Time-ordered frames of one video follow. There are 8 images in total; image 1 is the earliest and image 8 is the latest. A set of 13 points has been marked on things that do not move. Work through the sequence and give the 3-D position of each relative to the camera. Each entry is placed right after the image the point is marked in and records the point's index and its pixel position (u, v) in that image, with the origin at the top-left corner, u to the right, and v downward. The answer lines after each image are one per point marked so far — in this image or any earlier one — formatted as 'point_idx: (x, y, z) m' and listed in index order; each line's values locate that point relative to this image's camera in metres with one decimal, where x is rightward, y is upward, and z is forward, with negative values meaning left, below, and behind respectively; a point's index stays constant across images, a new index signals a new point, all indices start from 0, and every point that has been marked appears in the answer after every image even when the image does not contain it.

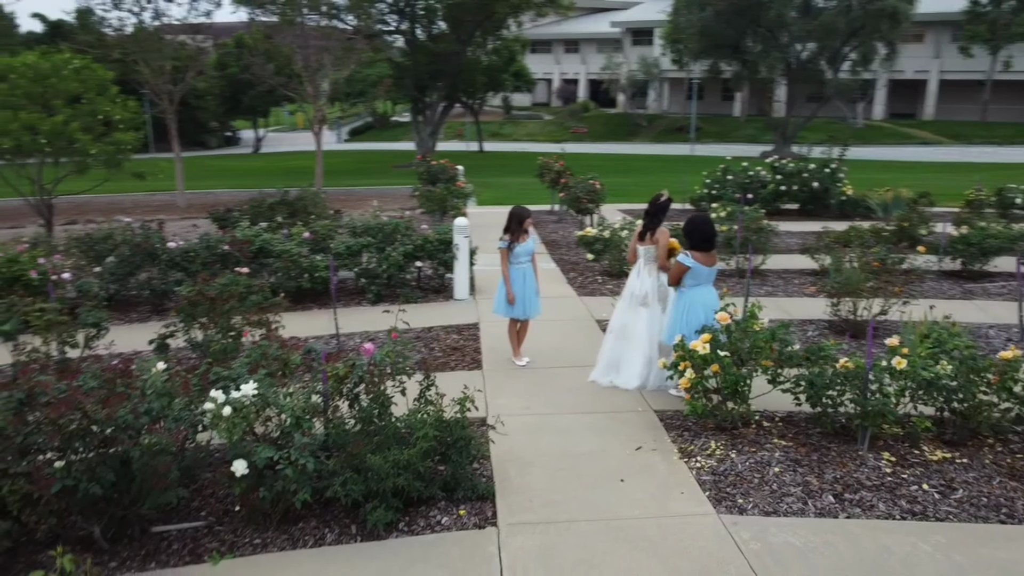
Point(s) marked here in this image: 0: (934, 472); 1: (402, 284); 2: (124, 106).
0: (+2.5, -1.1, +4.9) m
1: (-1.3, 0.0, +9.8) m
2: (-6.6, +3.1, +13.9) m
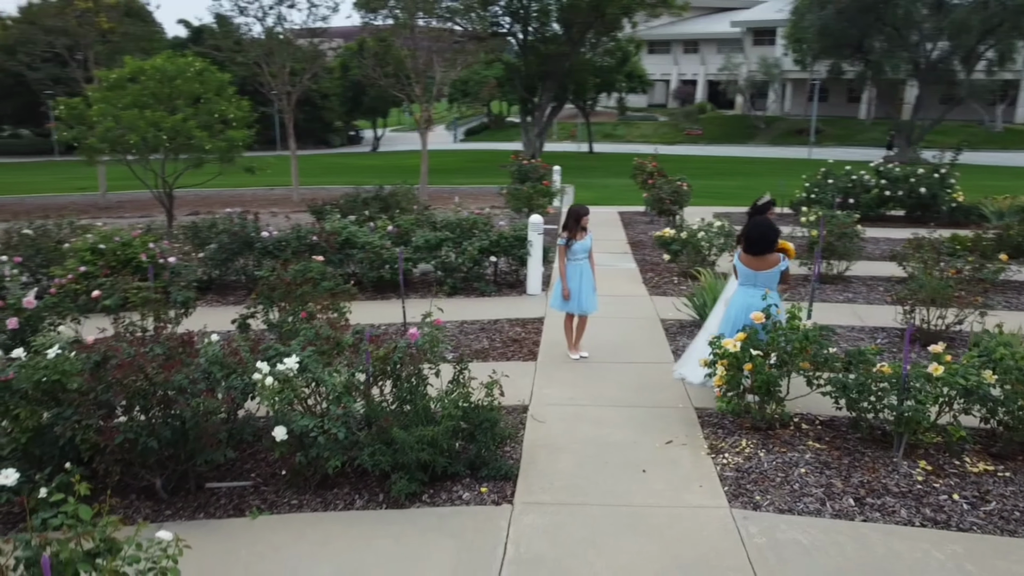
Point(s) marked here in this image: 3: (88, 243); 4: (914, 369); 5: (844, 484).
0: (+2.7, -1.1, +4.8) m
1: (-0.4, +0.1, +10.1) m
2: (-5.0, +3.3, +14.9) m
3: (-4.7, +0.5, +9.2) m
4: (+2.5, -0.5, +5.1) m
5: (+1.9, -1.1, +4.8) m
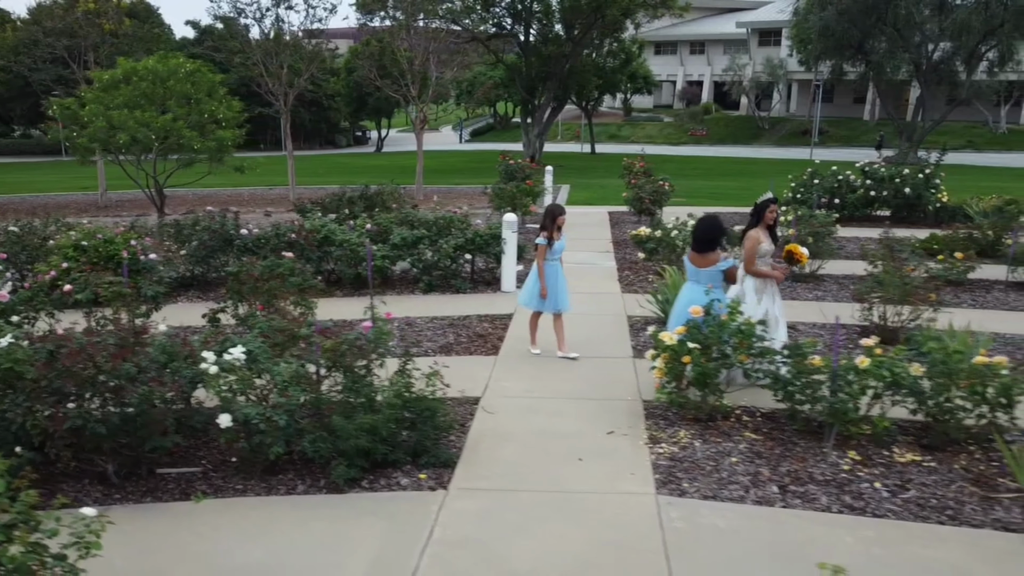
0: (+2.3, -1.1, +4.9) m
1: (-0.7, +0.2, +10.3) m
2: (-5.2, +3.4, +15.1) m
3: (-5.1, +0.6, +9.4) m
4: (+2.1, -0.5, +5.3) m
5: (+1.6, -1.1, +4.9) m
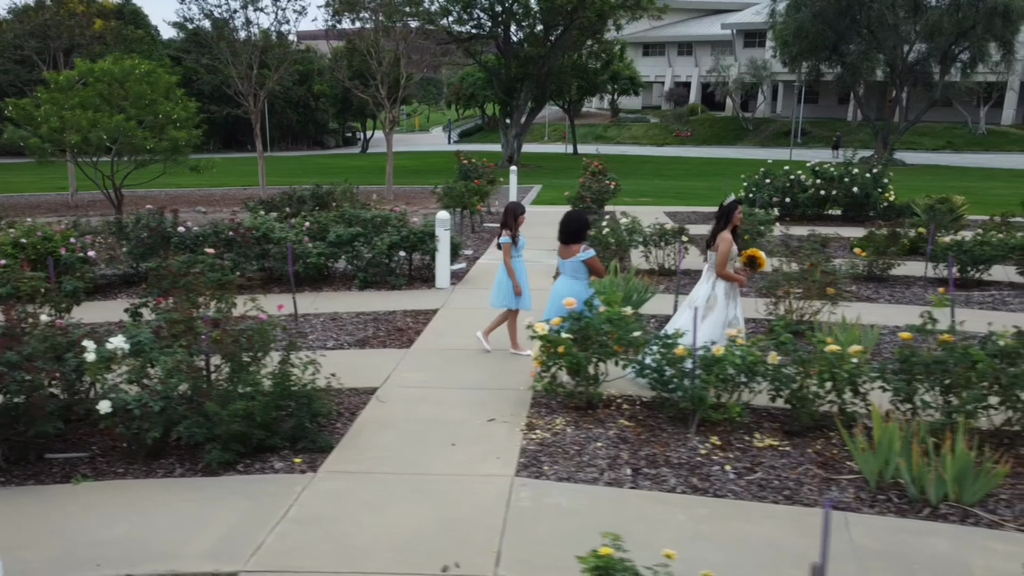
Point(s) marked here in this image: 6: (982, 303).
0: (+1.5, -1.1, +5.2) m
1: (-1.5, +0.2, +10.5) m
2: (-6.1, +3.4, +15.3) m
3: (-5.9, +0.6, +9.6) m
4: (+1.3, -0.4, +5.5) m
5: (+0.7, -1.1, +5.2) m
6: (+5.3, -0.2, +9.3) m
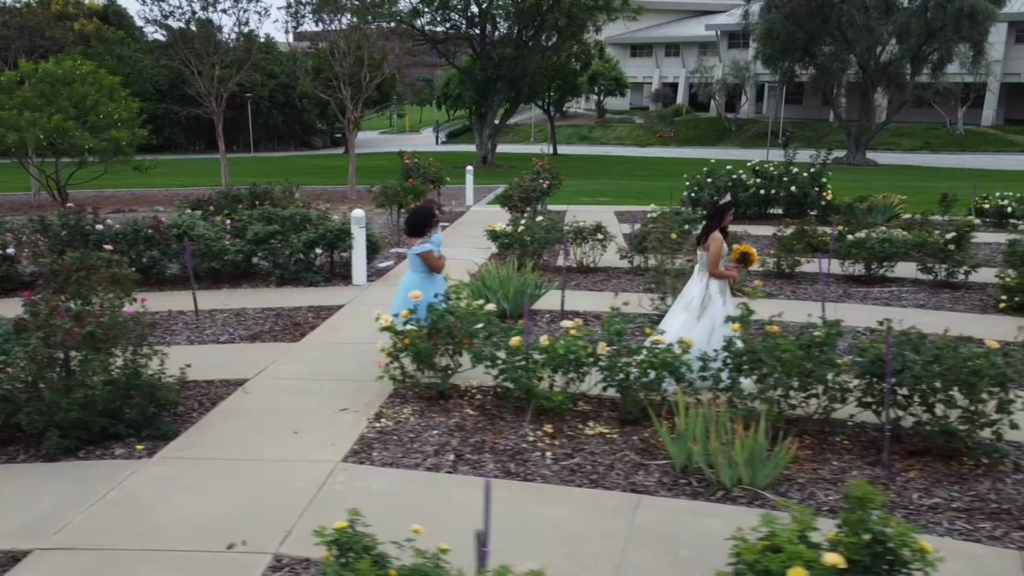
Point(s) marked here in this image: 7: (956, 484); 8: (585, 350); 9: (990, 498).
0: (+0.4, -1.0, +5.3) m
1: (-2.6, +0.2, +10.7) m
2: (-7.2, +3.4, +15.5) m
3: (-7.0, +0.6, +9.8) m
4: (+0.2, -0.4, +5.7) m
5: (-0.4, -1.0, +5.4) m
6: (+4.2, -0.1, +9.5) m
7: (+2.6, -1.1, +4.7) m
8: (+0.5, -0.4, +5.5) m
9: (+2.6, -1.2, +4.5) m
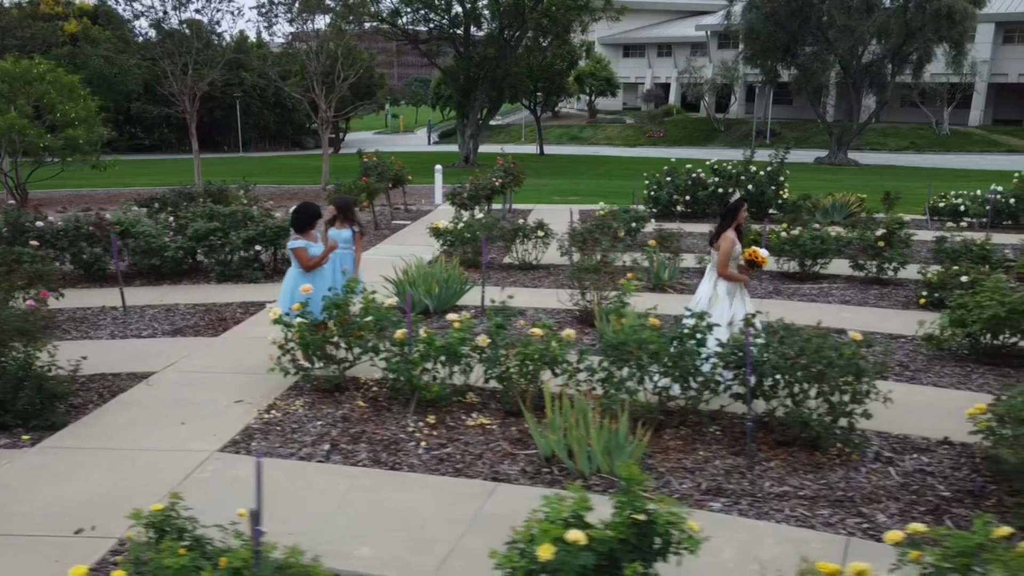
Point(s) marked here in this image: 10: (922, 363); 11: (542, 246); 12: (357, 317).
0: (-0.4, -1.0, +5.4) m
1: (-3.4, +0.3, +10.8) m
2: (-7.9, +3.5, +15.6) m
3: (-7.8, +0.7, +9.9) m
4: (-0.6, -0.3, +5.8) m
5: (-1.2, -1.0, +5.4) m
6: (+3.4, -0.1, +9.5) m
7: (+1.7, -1.1, +4.8) m
8: (-0.3, -0.4, +5.6) m
9: (+1.8, -1.1, +4.6) m
10: (+3.4, -0.6, +6.8) m
11: (+0.4, +0.6, +11.4) m
12: (-1.1, -0.2, +5.9) m
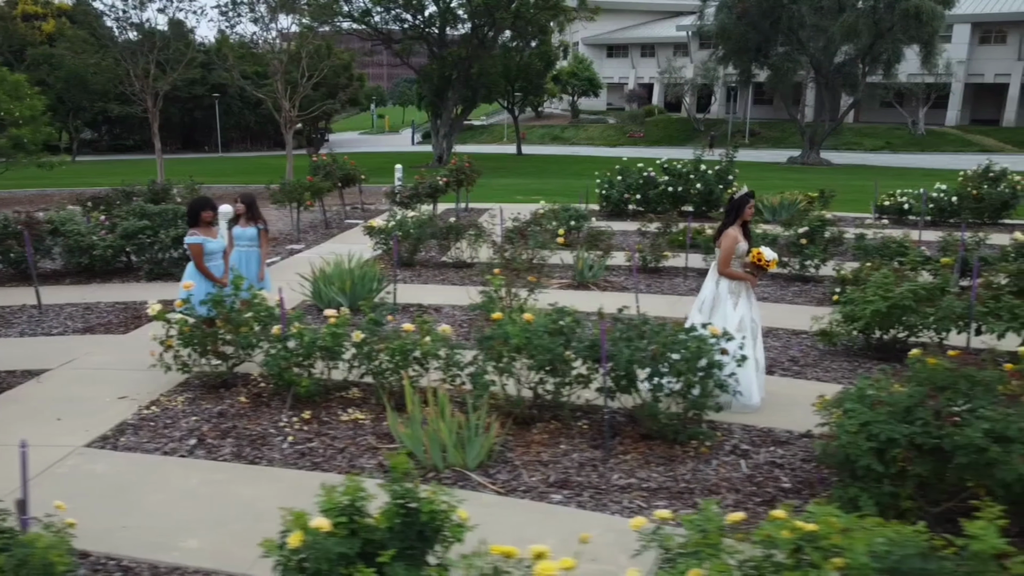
0: (-1.3, -0.9, +5.5) m
1: (-4.3, +0.3, +10.8) m
2: (-8.9, +3.5, +15.6) m
3: (-8.7, +0.7, +9.9) m
4: (-1.5, -0.3, +5.8) m
5: (-2.0, -0.9, +5.5) m
6: (+2.5, -0.1, +9.6) m
7: (+0.9, -1.0, +4.9) m
8: (-1.2, -0.3, +5.6) m
9: (+1.0, -1.1, +4.7) m
10: (+2.5, -0.6, +6.9) m
11: (-0.5, +0.6, +11.5) m
12: (-2.0, -0.2, +6.0) m
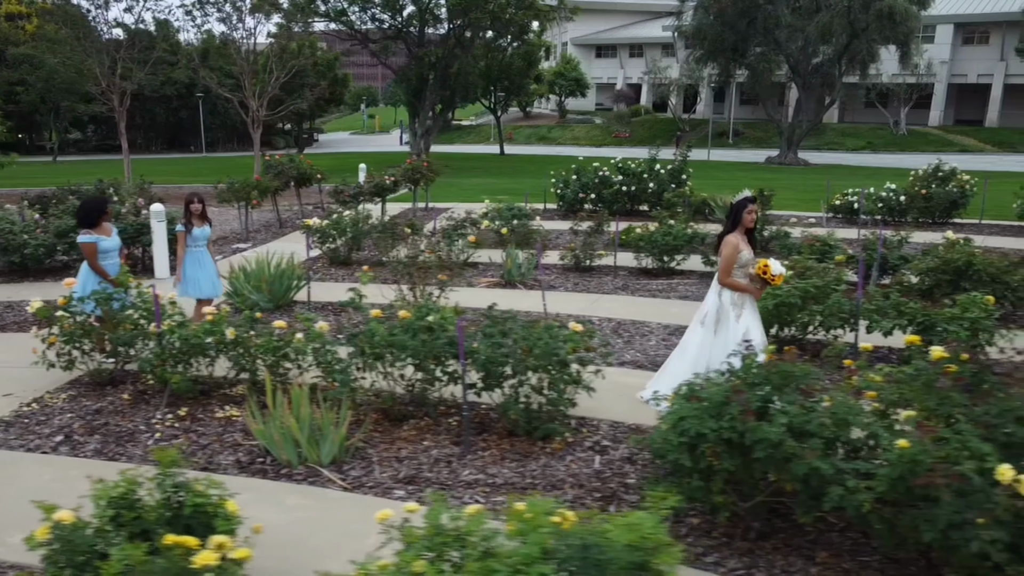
0: (-2.1, -0.9, +5.5) m
1: (-5.2, +0.3, +10.8) m
2: (-9.8, +3.5, +15.6) m
3: (-9.6, +0.7, +9.9) m
4: (-2.3, -0.3, +5.8) m
5: (-2.9, -0.9, +5.5) m
6: (+1.7, 0.0, +9.6) m
7: (0.0, -1.0, +4.9) m
8: (-2.0, -0.3, +5.6) m
9: (+0.1, -1.1, +4.7) m
10: (+1.7, -0.6, +6.9) m
11: (-1.4, +0.6, +11.5) m
12: (-2.8, -0.2, +6.0) m
